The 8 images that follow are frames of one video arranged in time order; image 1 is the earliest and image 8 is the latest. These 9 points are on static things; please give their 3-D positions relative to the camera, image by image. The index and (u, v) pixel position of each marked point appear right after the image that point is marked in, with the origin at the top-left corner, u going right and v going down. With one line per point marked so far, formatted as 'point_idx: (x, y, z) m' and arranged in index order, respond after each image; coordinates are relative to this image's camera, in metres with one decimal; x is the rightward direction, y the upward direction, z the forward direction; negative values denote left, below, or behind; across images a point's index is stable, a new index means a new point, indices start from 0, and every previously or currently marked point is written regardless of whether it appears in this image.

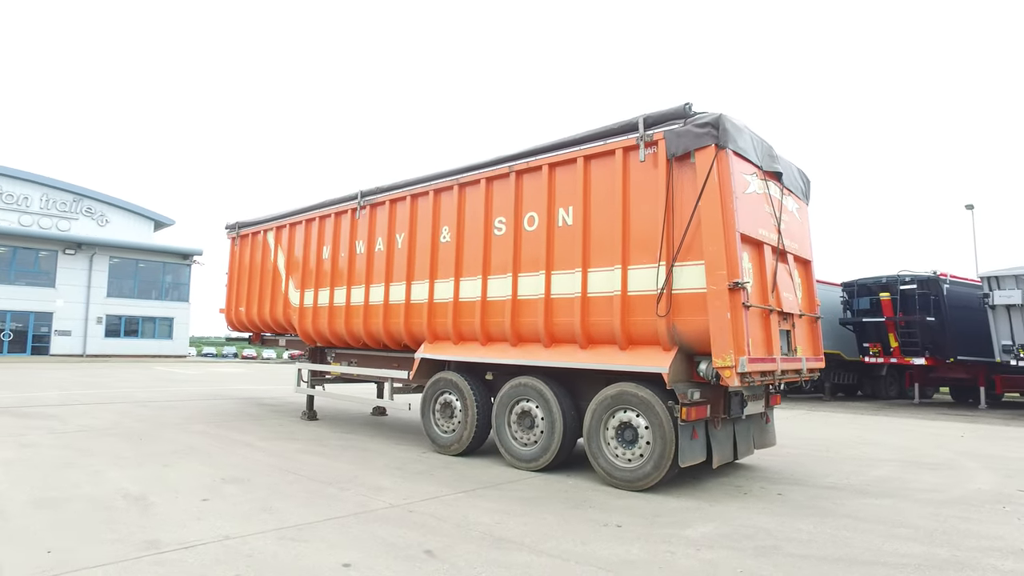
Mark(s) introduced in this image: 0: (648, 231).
0: (+1.4, +0.6, +6.3) m
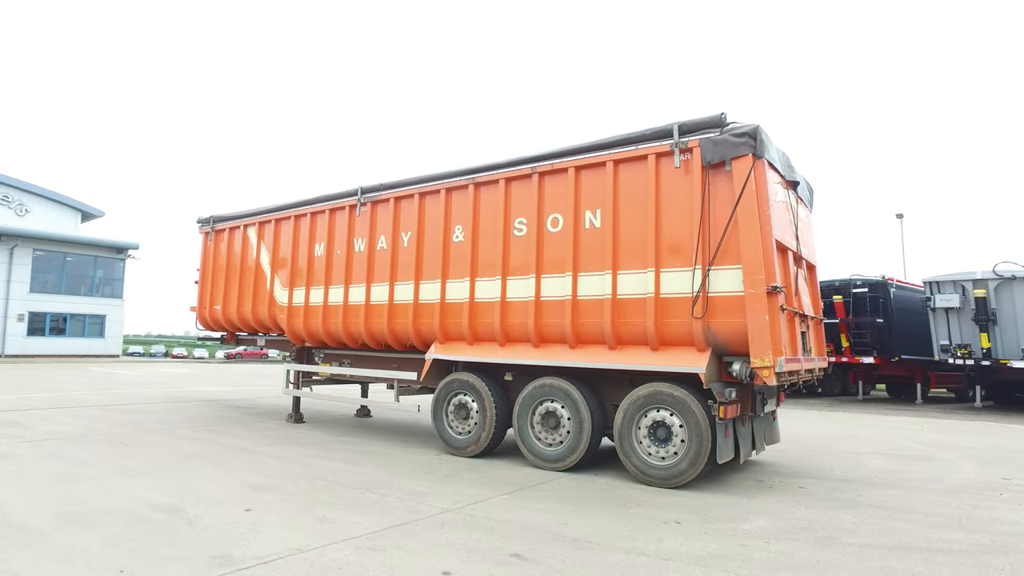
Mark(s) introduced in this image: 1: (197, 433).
0: (+1.7, +0.5, +6.5) m
1: (-4.5, -2.1, +9.1) m
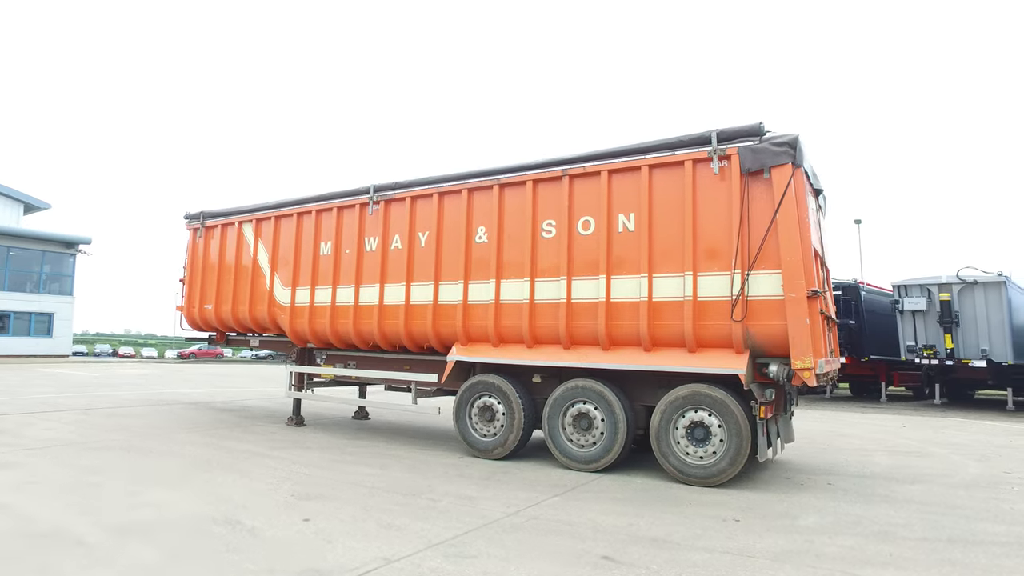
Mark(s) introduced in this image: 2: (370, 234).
0: (+2.2, +0.5, +6.7) m
1: (-4.3, -2.1, +8.8) m
2: (-2.1, +0.8, +9.3) m
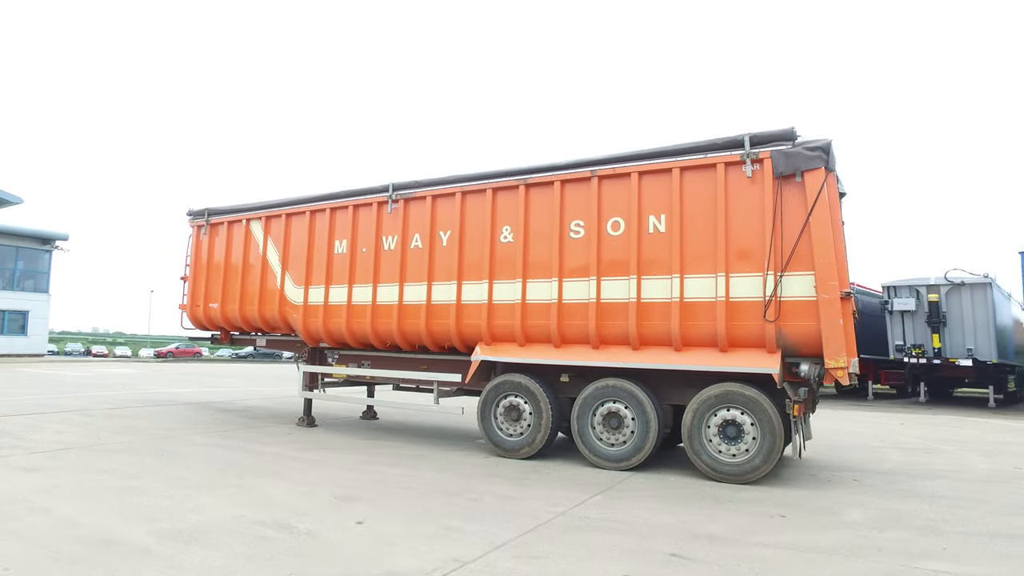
0: (+2.6, +0.5, +6.8) m
1: (-4.0, -2.1, +8.6) m
2: (-1.8, +0.8, +9.2) m
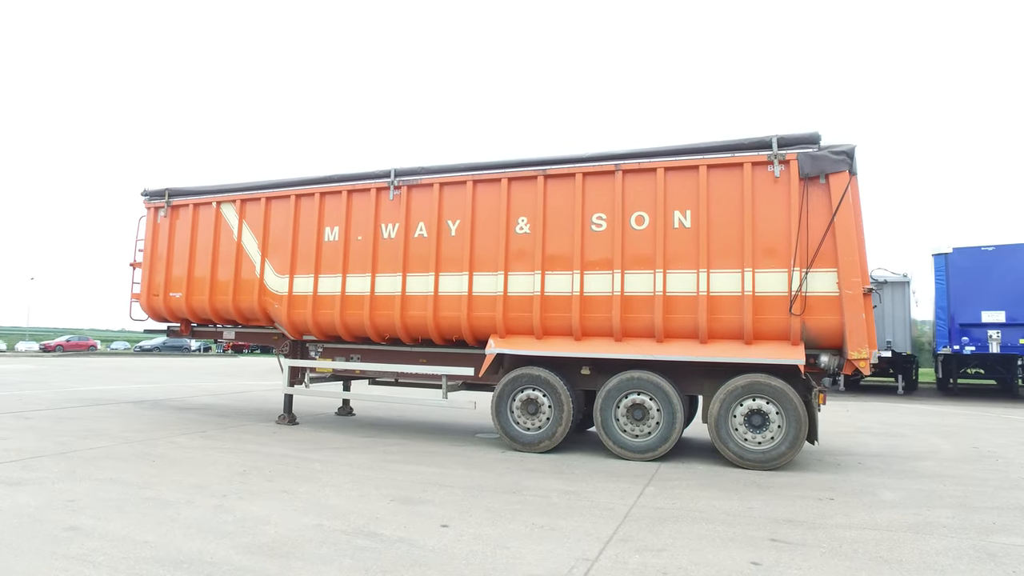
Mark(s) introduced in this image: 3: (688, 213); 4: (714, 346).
0: (+3.0, +0.5, +7.1) m
1: (-3.9, -1.9, +7.9) m
2: (-1.7, +0.9, +8.8) m
3: (+2.1, +0.9, +7.4) m
4: (+2.3, -0.7, +7.2) m
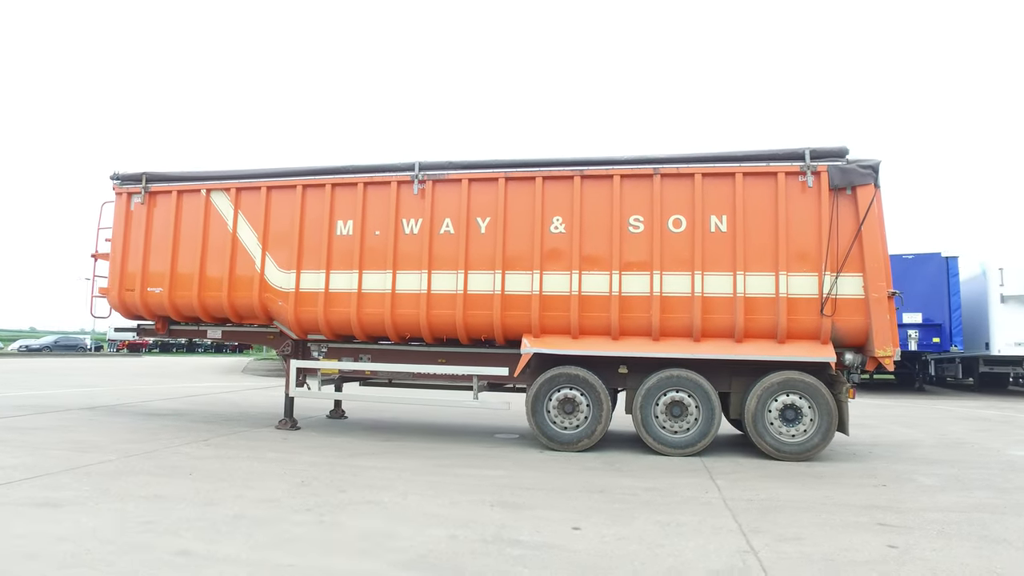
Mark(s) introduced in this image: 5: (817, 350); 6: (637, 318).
0: (+3.5, +0.5, +7.6) m
1: (-3.4, -1.9, +7.3) m
2: (-1.4, +1.0, +8.5) m
3: (+2.6, +0.9, +7.8) m
4: (+2.9, -0.7, +7.6) m
5: (+3.6, -0.7, +7.4) m
6: (+1.5, -0.4, +7.8) m
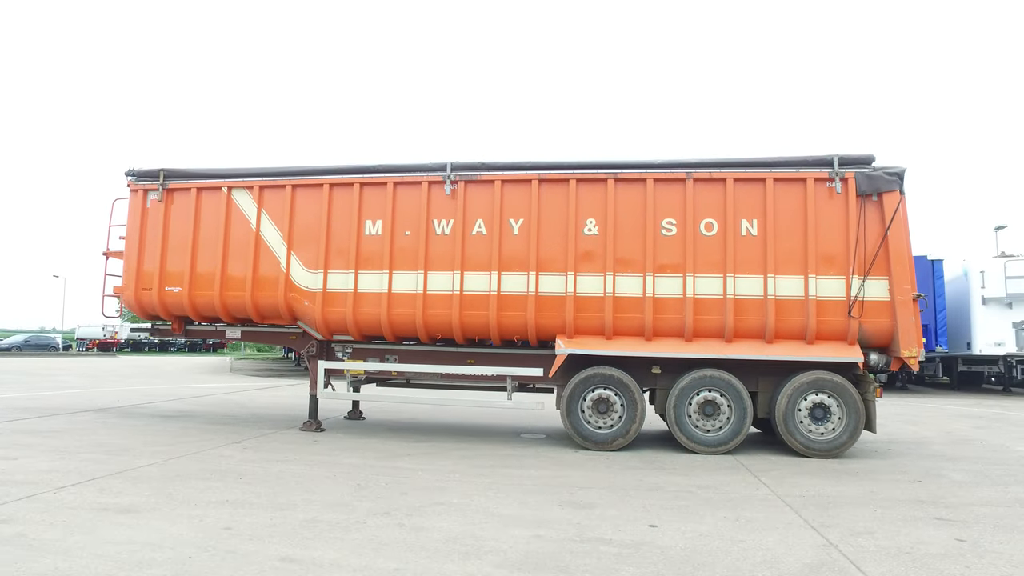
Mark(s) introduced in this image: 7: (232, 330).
0: (+4.0, +0.5, +7.8) m
1: (-2.9, -1.9, +7.2) m
2: (-1.0, +1.0, +8.5) m
3: (+3.1, +0.8, +8.0) m
4: (+3.3, -0.7, +7.8) m
5: (+4.0, -0.8, +7.7) m
6: (+2.0, -0.4, +8.0) m
7: (-4.0, -0.6, +9.2) m
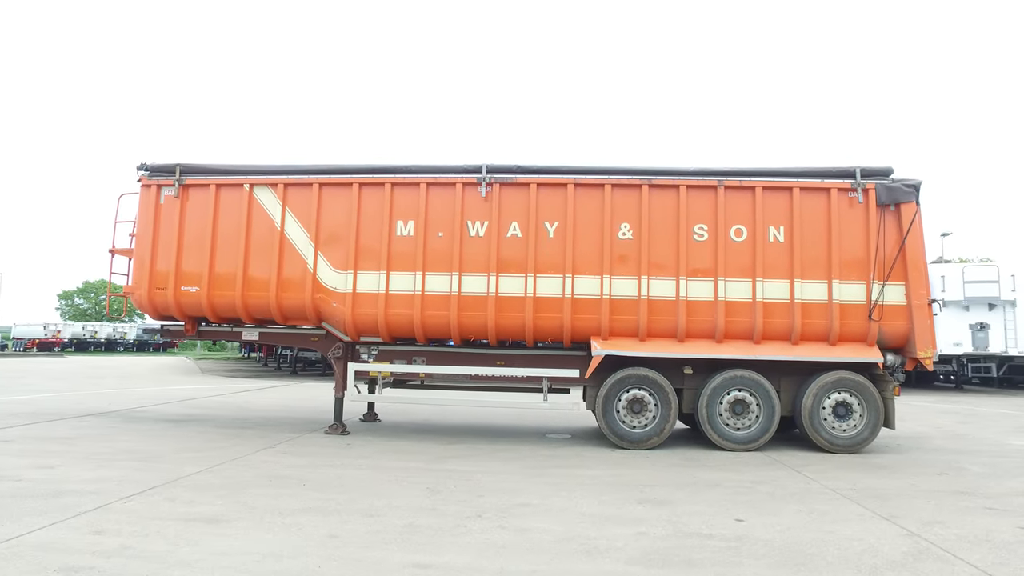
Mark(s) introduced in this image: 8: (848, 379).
0: (+4.5, +0.4, +8.3) m
1: (-2.3, -1.9, +7.0) m
2: (-0.5, +0.9, +8.5) m
3: (+3.5, +0.8, +8.3) m
4: (+3.8, -0.8, +8.2) m
5: (+4.5, -0.8, +8.1) m
6: (+2.5, -0.4, +8.2) m
7: (-3.6, -0.6, +8.9) m
8: (+4.3, -1.2, +8.1) m
